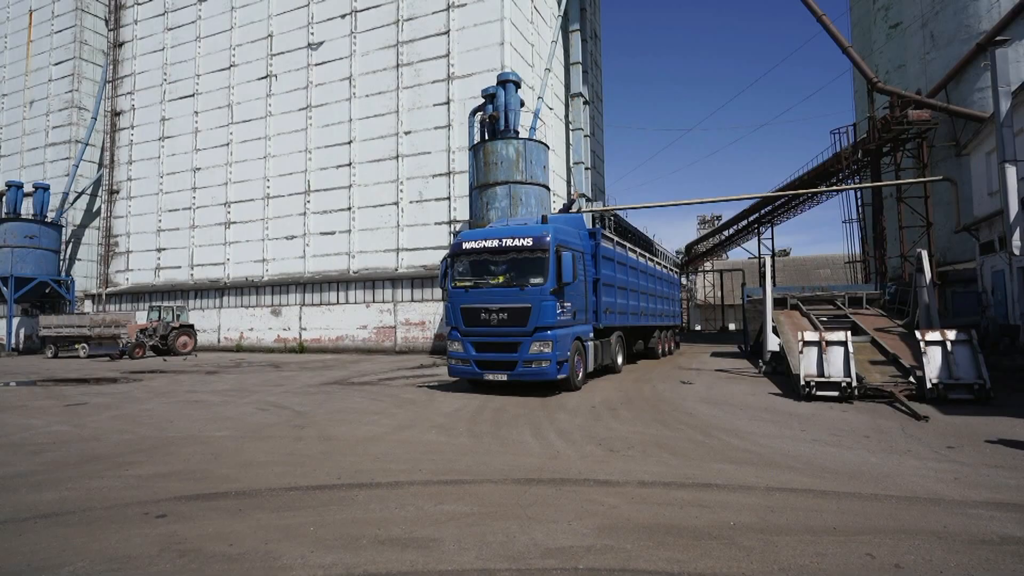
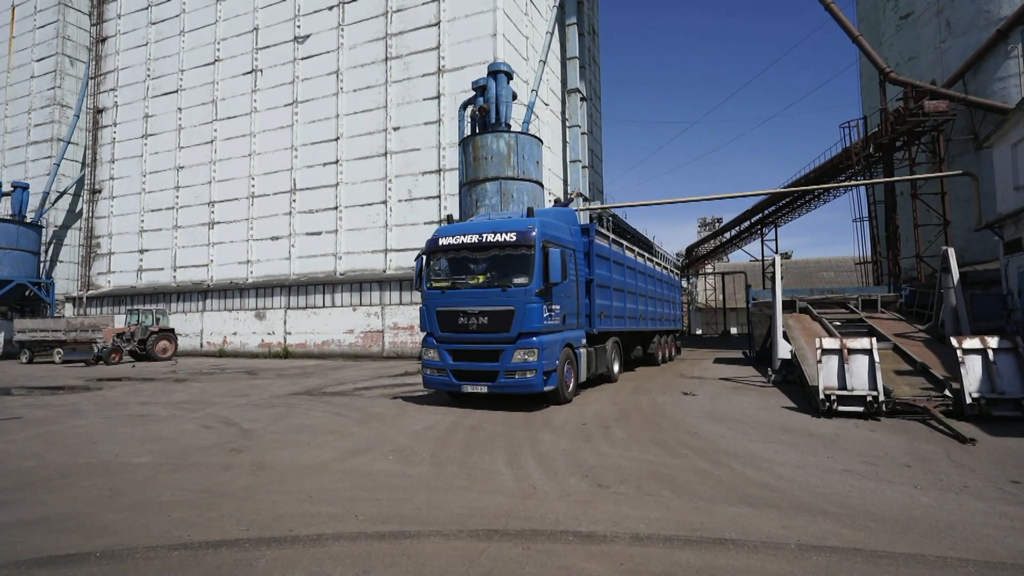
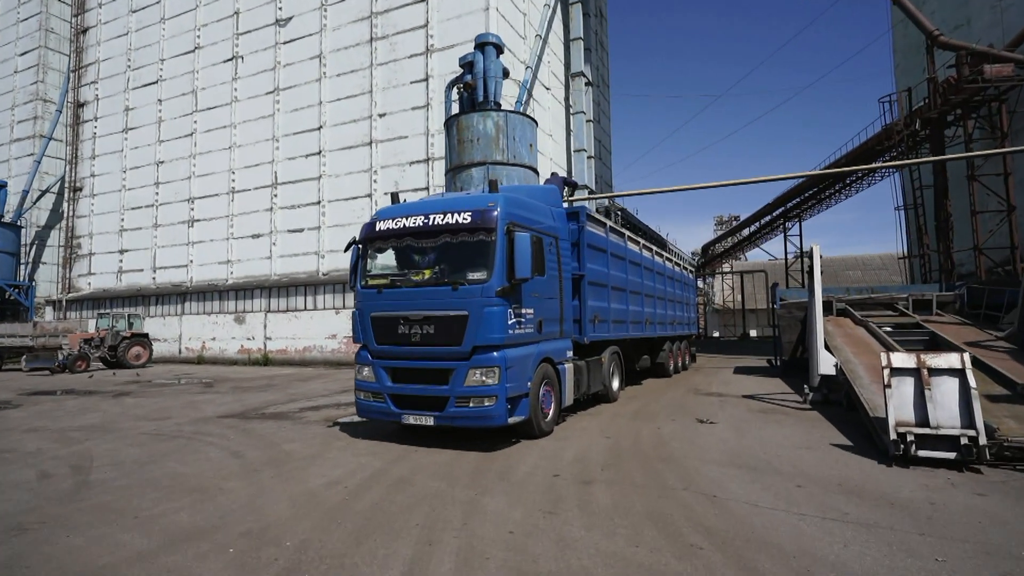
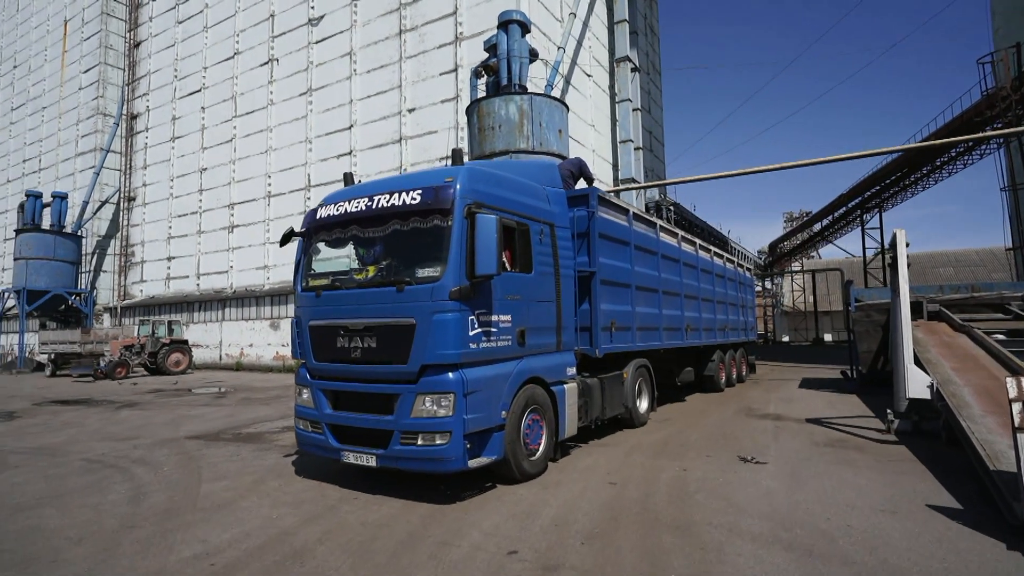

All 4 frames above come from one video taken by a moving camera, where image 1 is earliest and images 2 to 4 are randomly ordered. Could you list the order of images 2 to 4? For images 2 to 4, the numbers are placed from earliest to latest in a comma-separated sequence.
2, 3, 4
